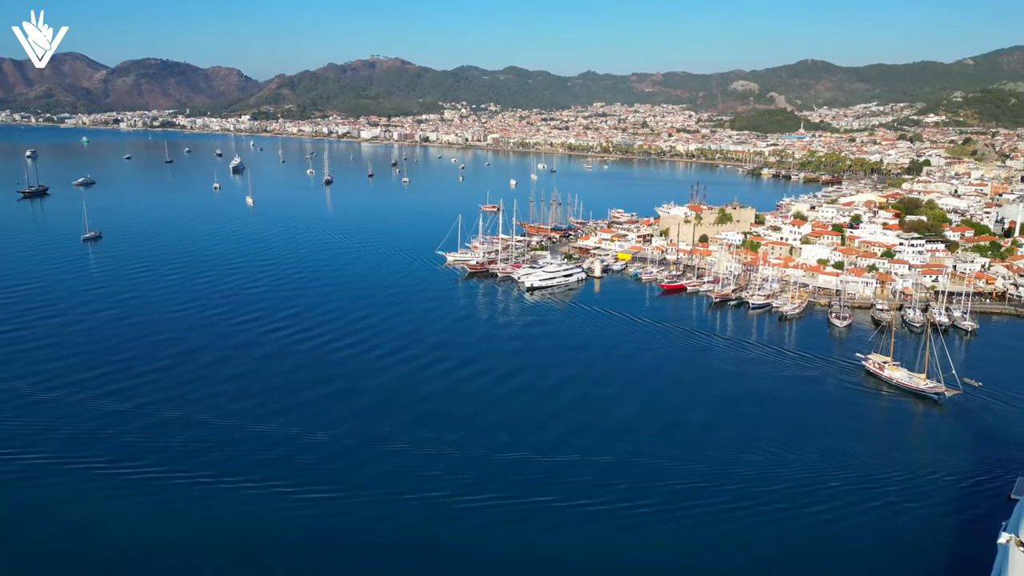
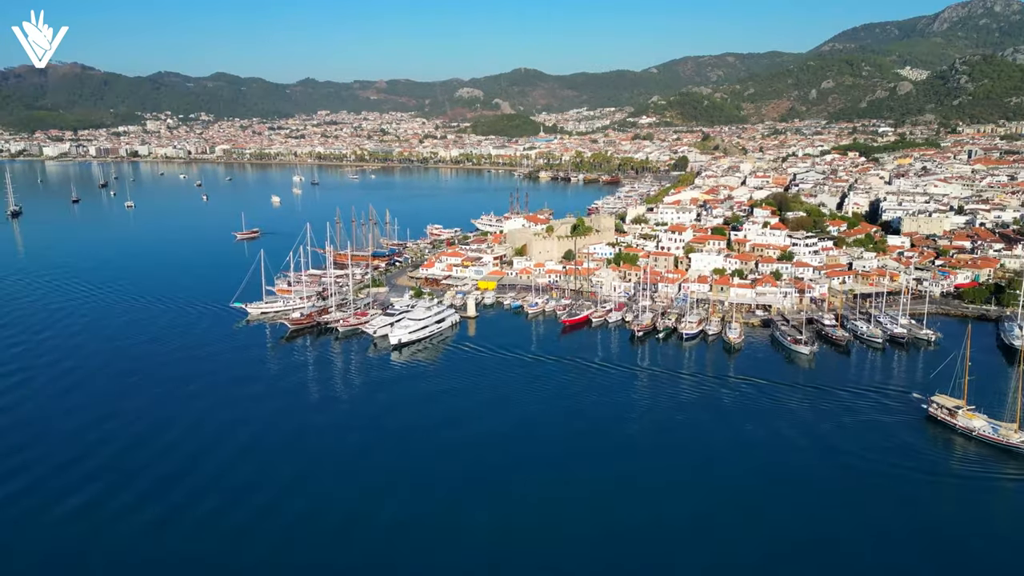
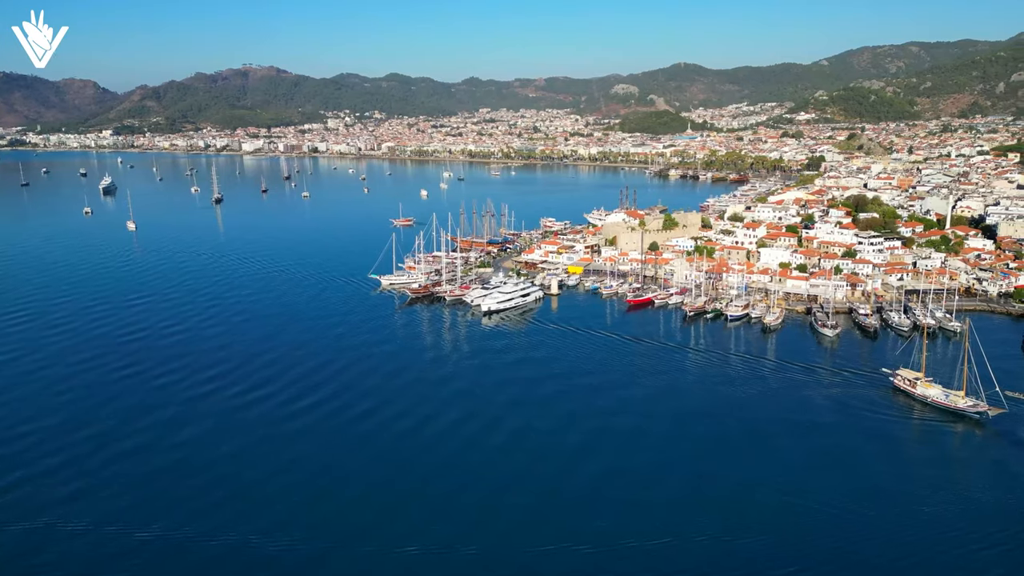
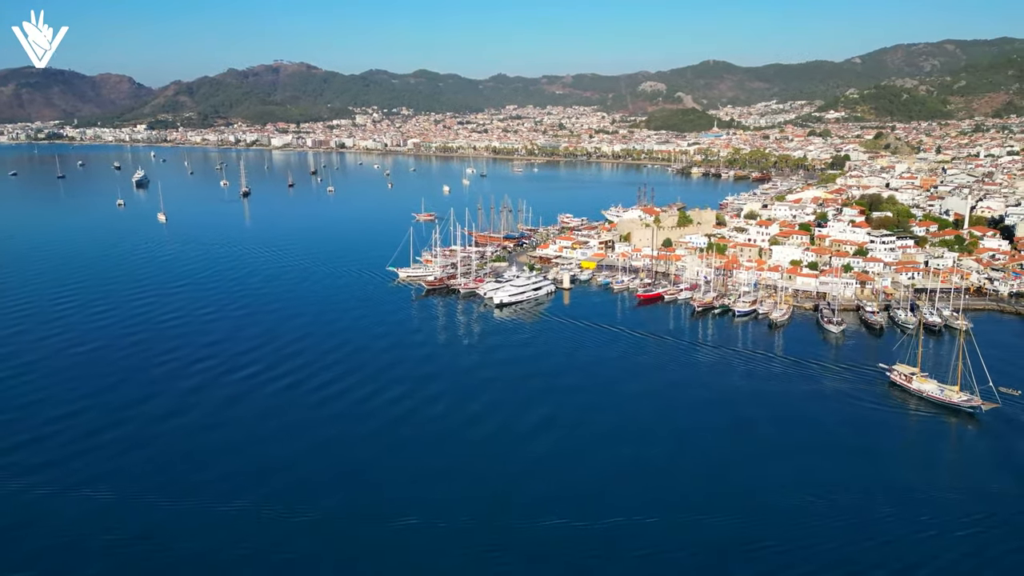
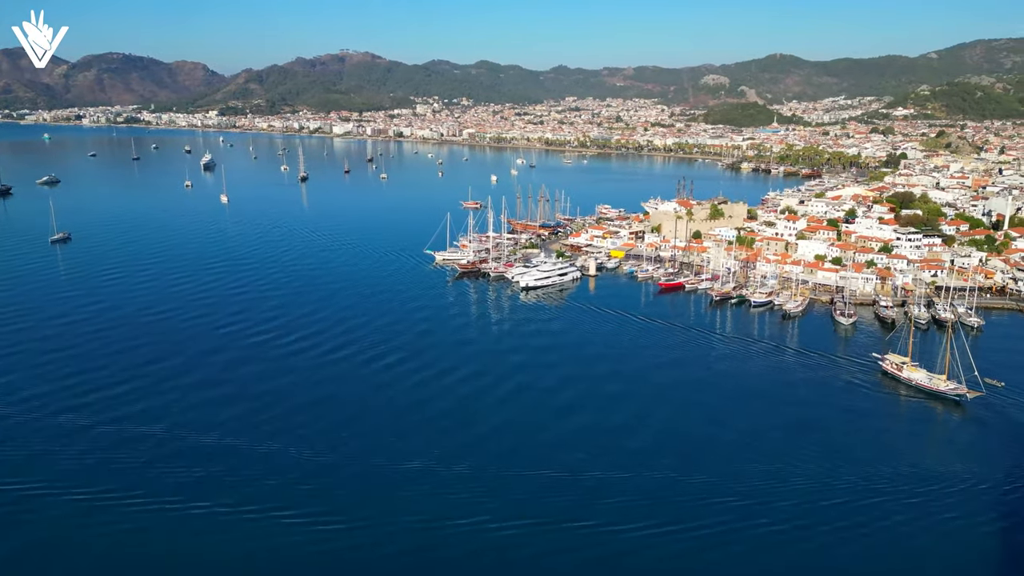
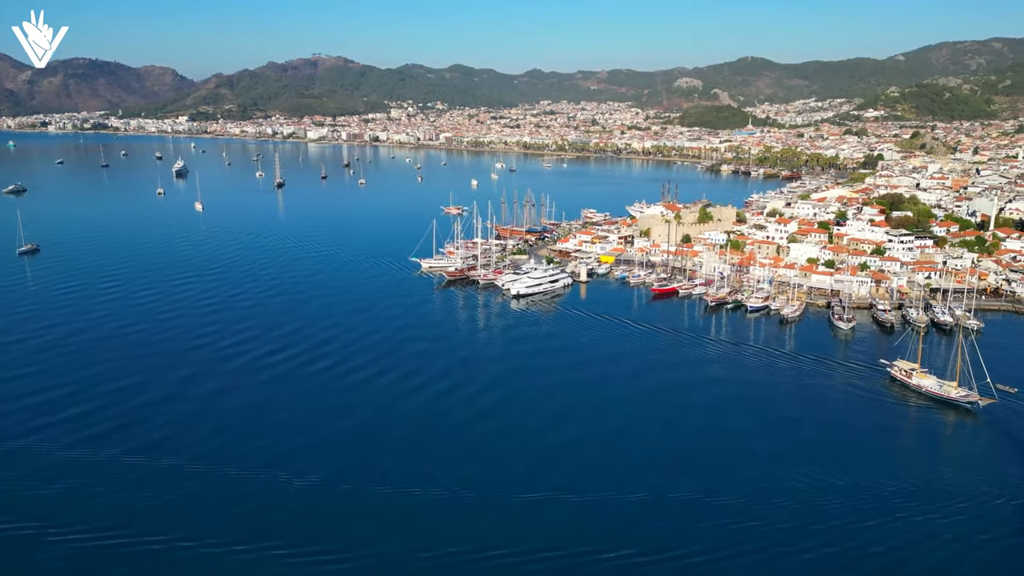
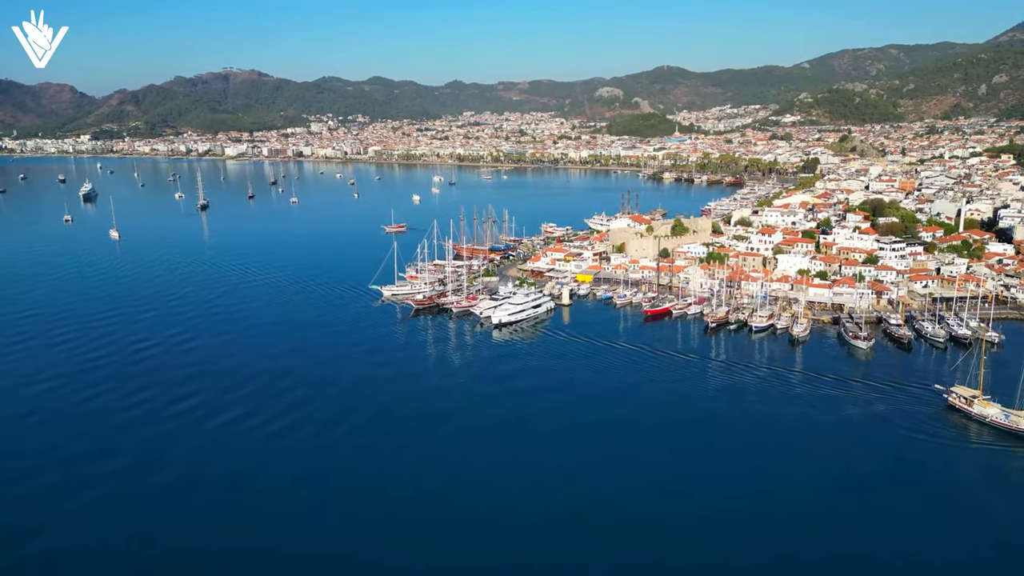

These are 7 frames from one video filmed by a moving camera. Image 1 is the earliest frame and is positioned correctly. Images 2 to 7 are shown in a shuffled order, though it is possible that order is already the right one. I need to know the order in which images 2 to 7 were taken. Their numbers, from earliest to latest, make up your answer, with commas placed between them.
5, 6, 4, 3, 7, 2
